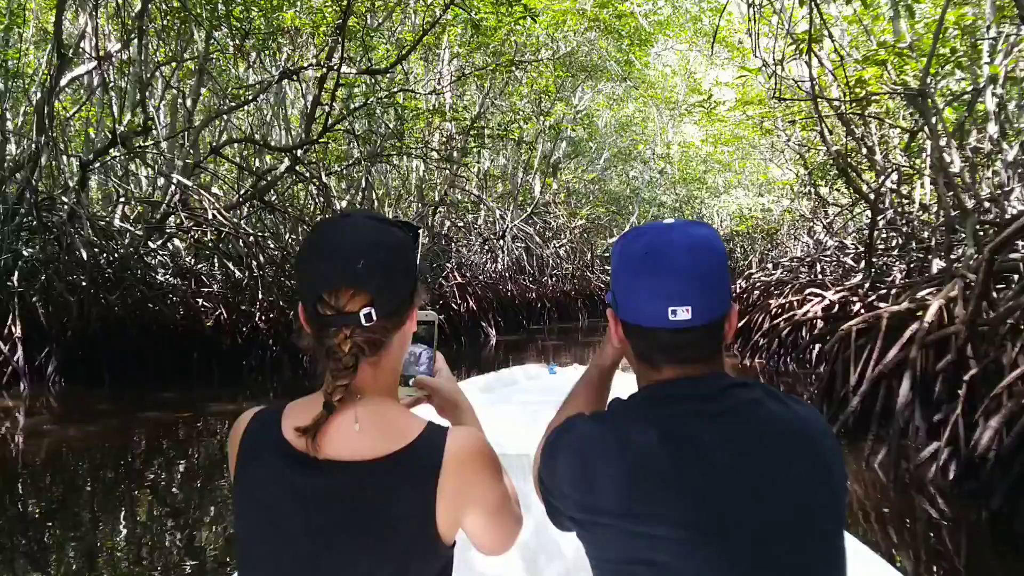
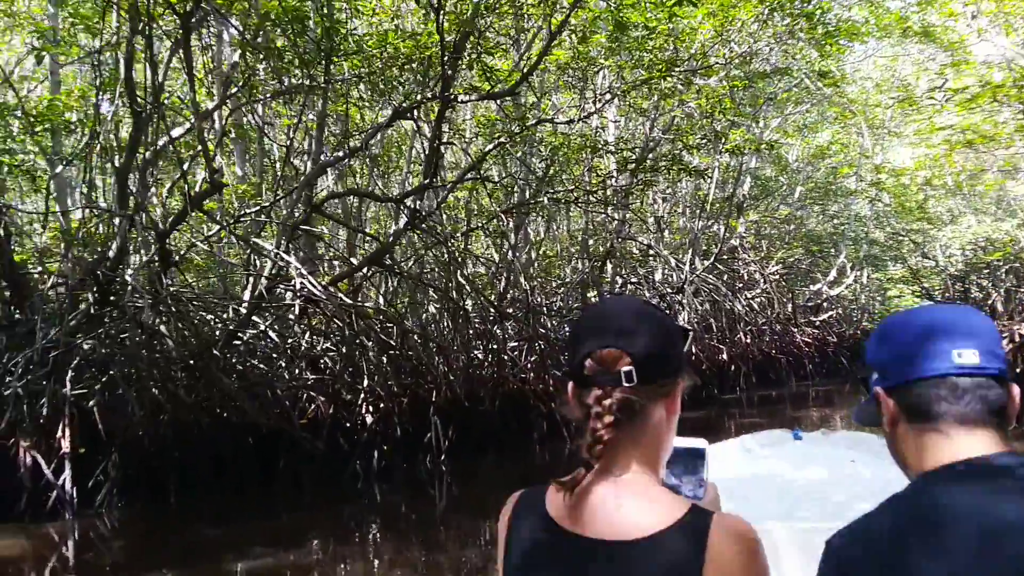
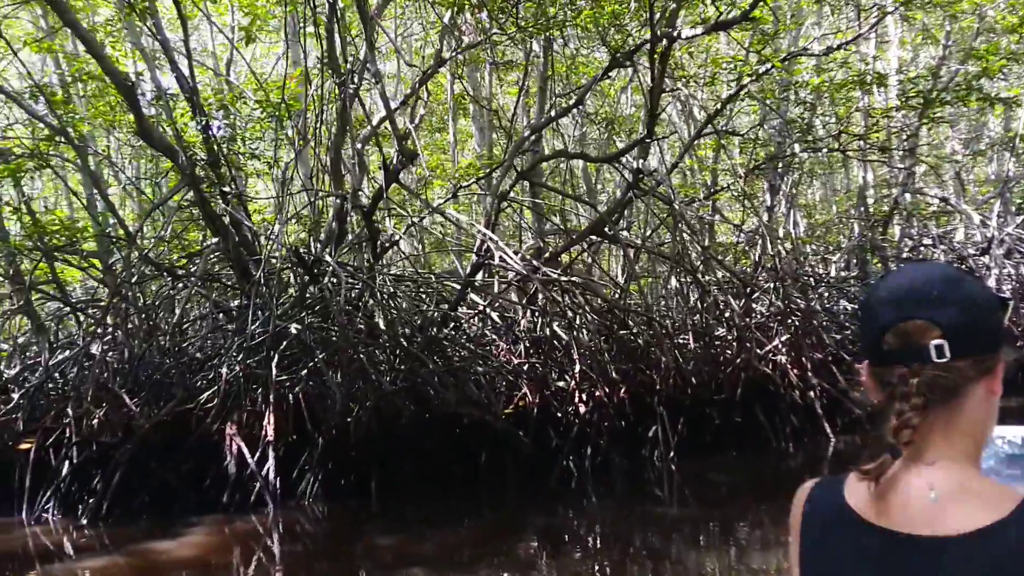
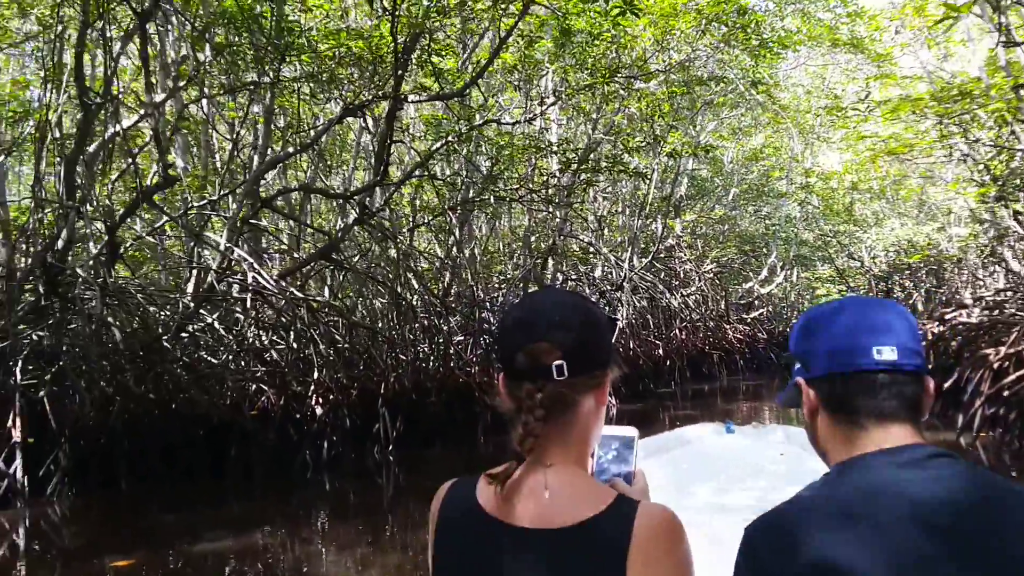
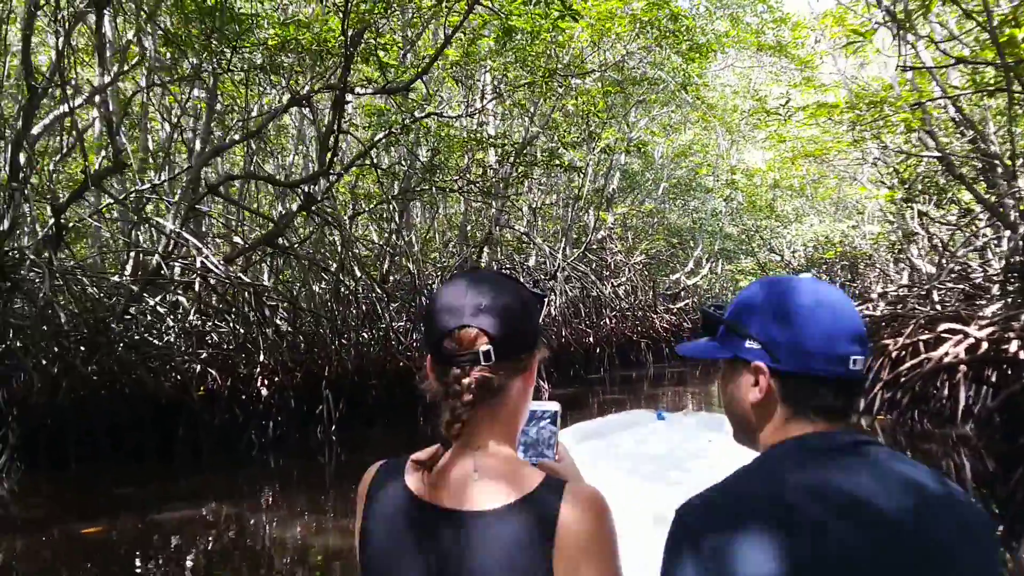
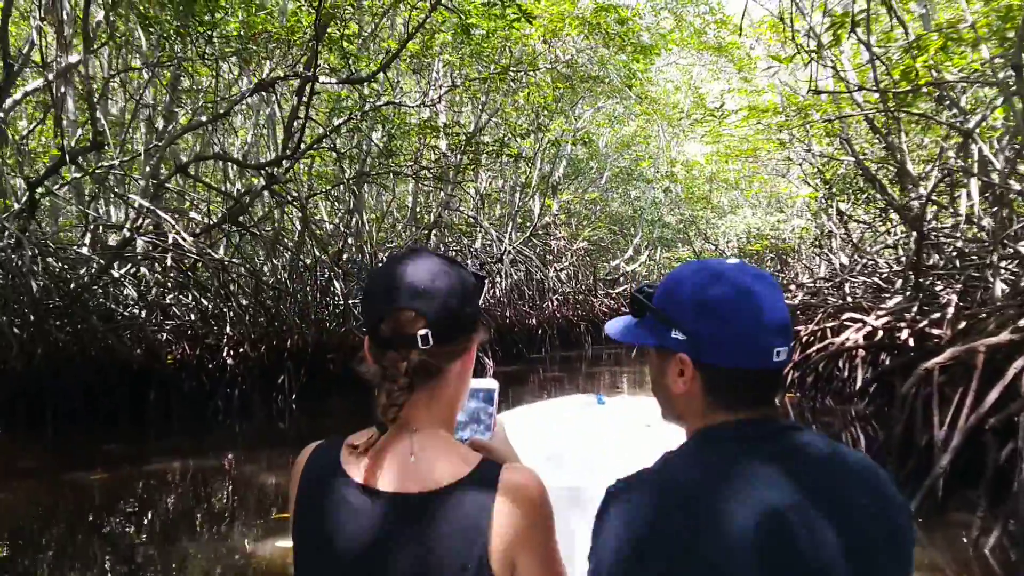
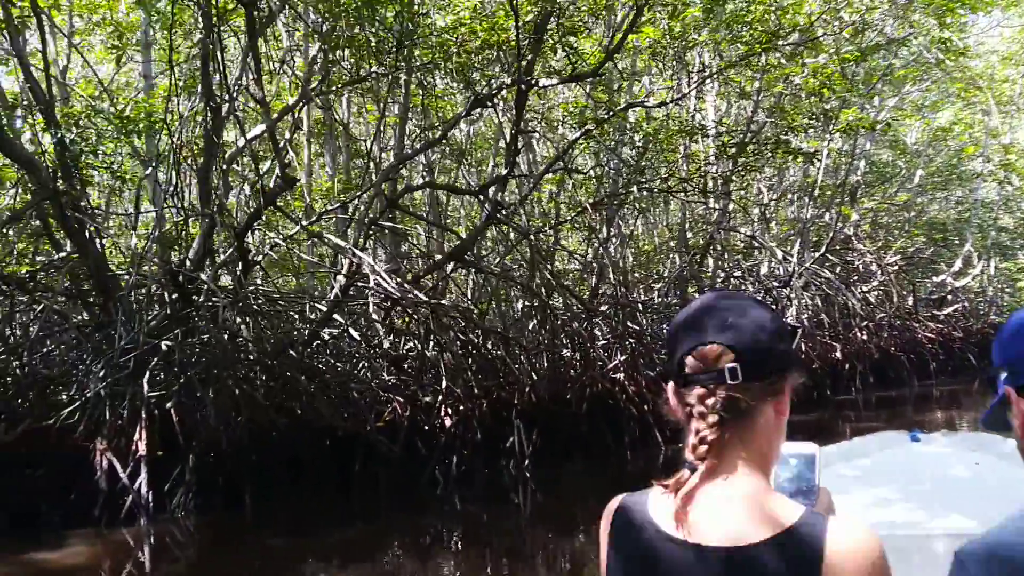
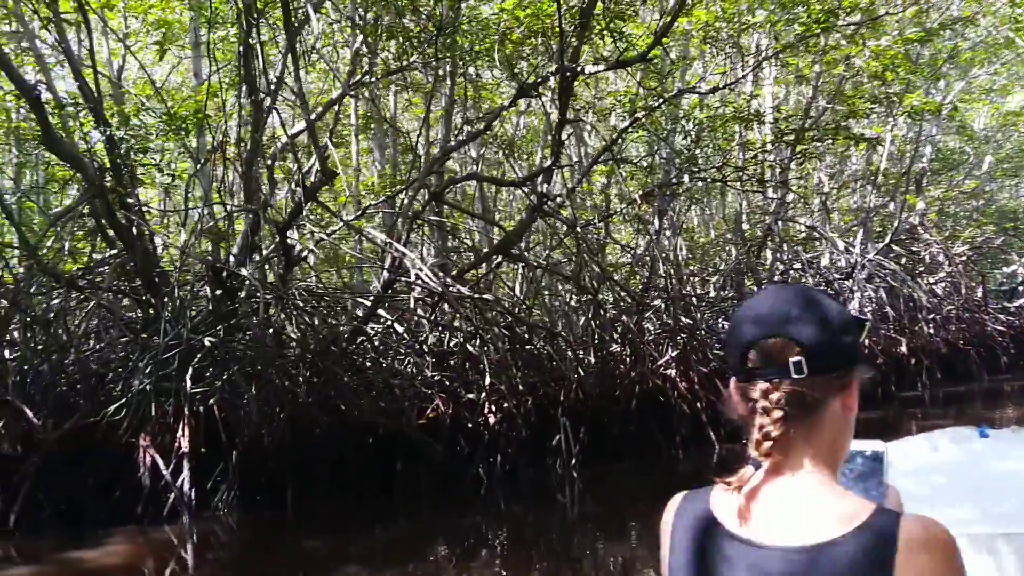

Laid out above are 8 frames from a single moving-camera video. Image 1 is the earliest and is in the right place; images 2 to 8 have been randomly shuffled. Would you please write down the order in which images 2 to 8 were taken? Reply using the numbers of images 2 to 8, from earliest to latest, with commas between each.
6, 5, 4, 2, 7, 8, 3
